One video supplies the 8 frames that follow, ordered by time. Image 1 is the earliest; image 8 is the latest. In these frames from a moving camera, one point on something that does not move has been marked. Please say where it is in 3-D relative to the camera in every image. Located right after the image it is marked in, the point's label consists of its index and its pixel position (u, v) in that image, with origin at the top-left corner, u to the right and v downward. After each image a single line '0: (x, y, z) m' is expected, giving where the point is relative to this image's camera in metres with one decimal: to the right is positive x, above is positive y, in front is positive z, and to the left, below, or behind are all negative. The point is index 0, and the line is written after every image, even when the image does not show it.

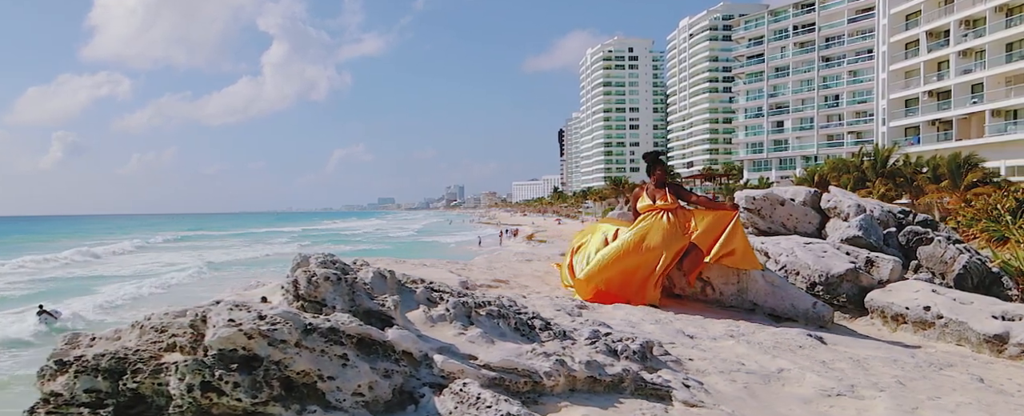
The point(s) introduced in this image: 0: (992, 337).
0: (+5.5, -1.4, +8.2) m
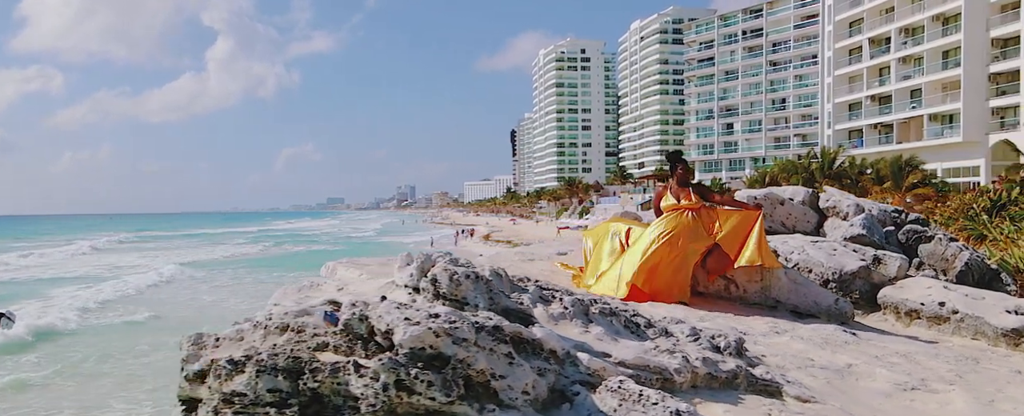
0: (+5.8, -1.4, +8.5) m
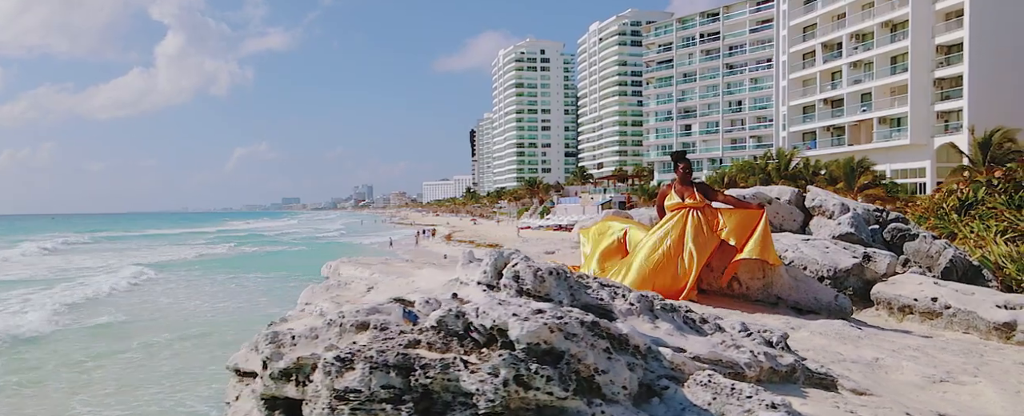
0: (+5.9, -1.4, +8.8) m
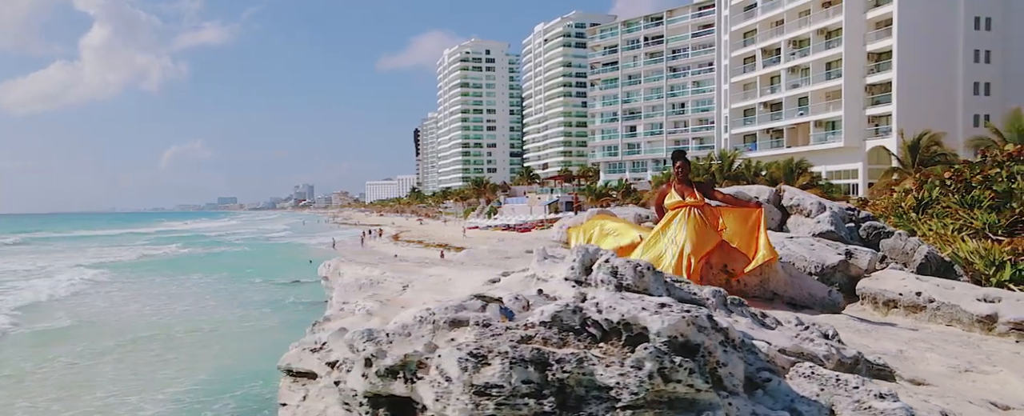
0: (+6.0, -1.4, +9.2) m
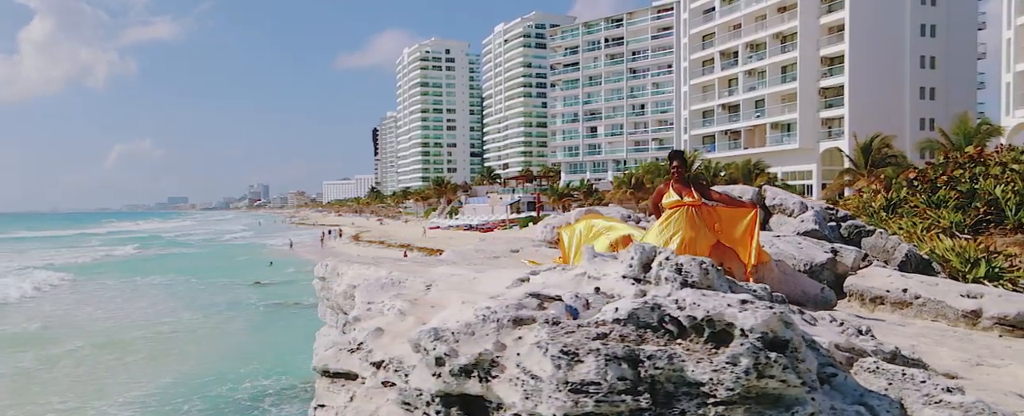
0: (+6.0, -1.4, +9.5) m
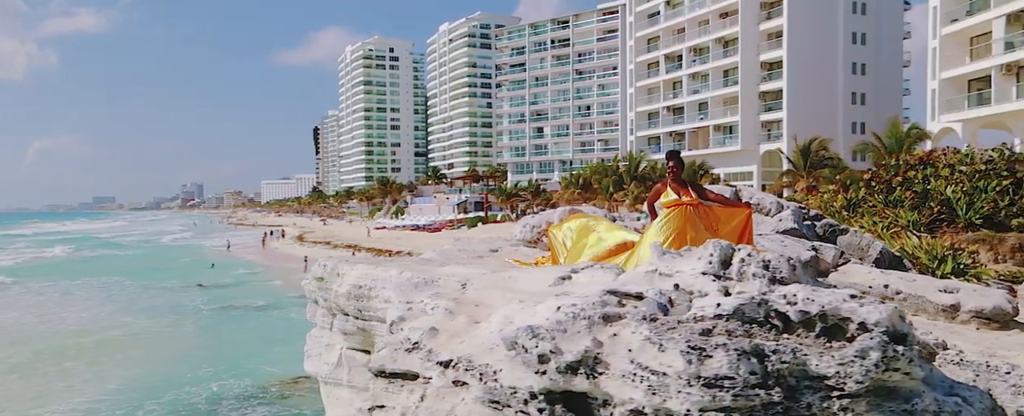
0: (+5.9, -1.4, +9.9) m
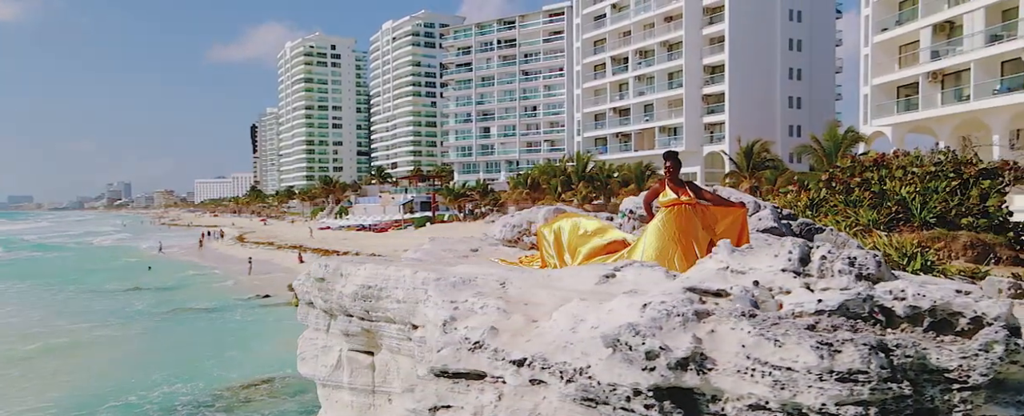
0: (+5.9, -1.3, +10.3) m
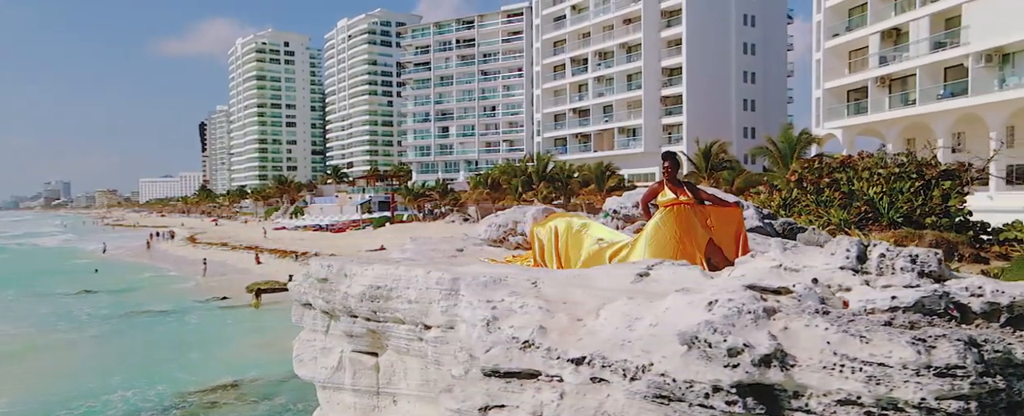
0: (+5.9, -1.3, +10.5) m
